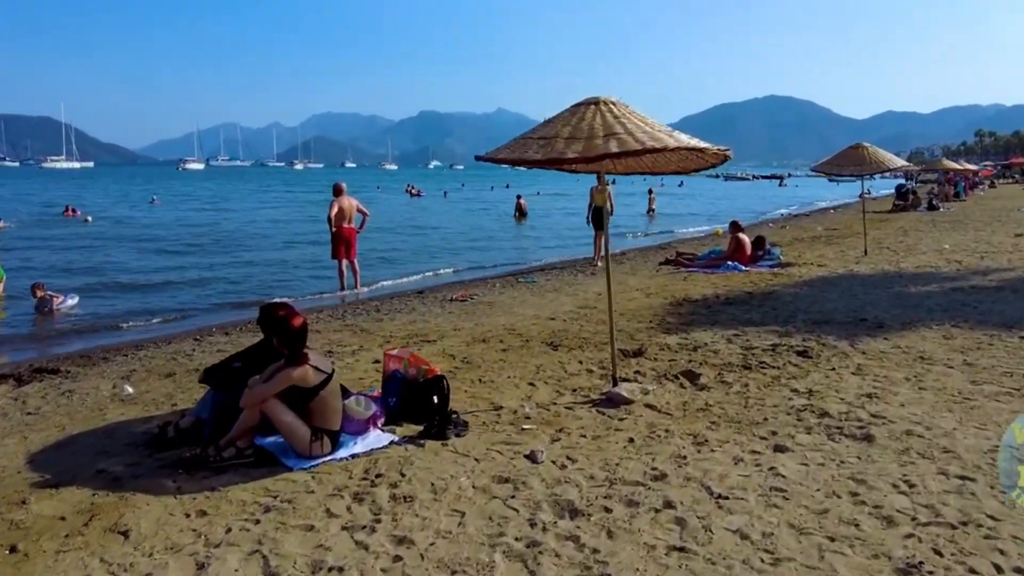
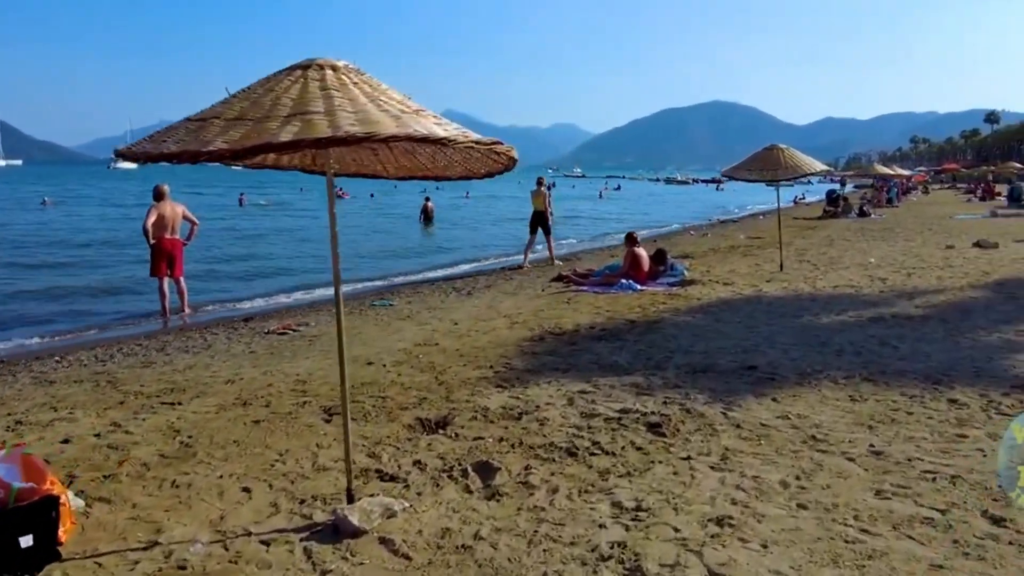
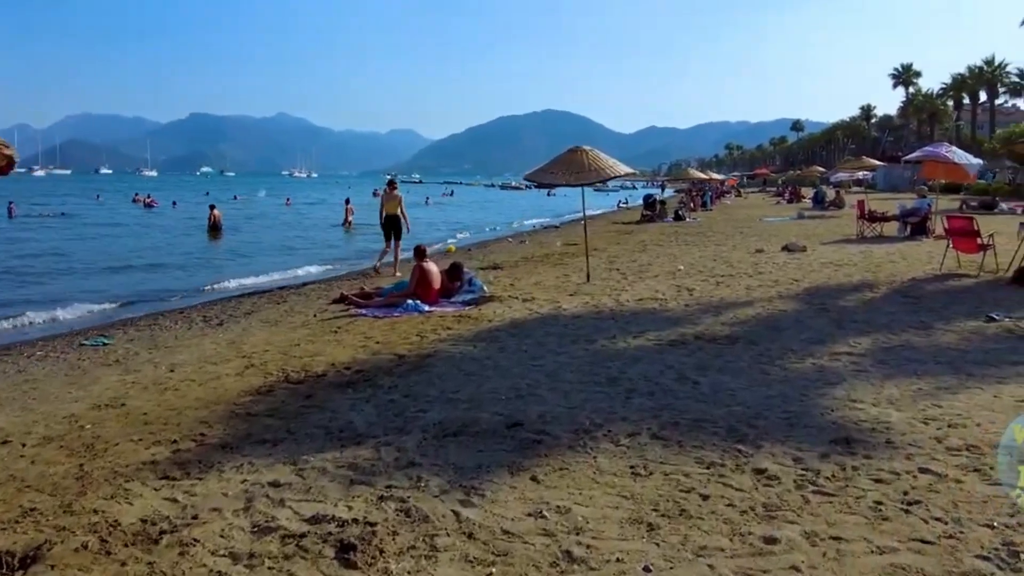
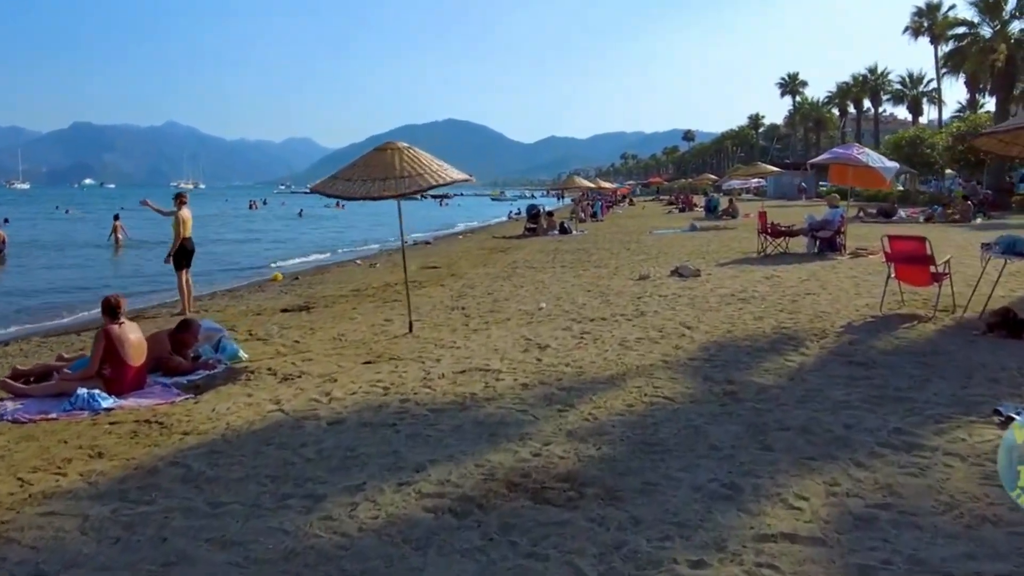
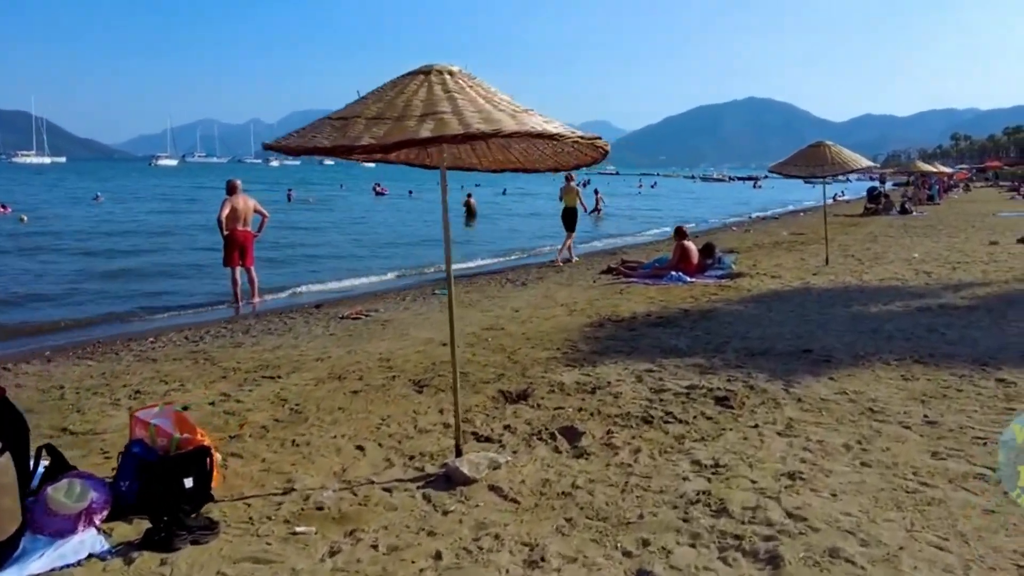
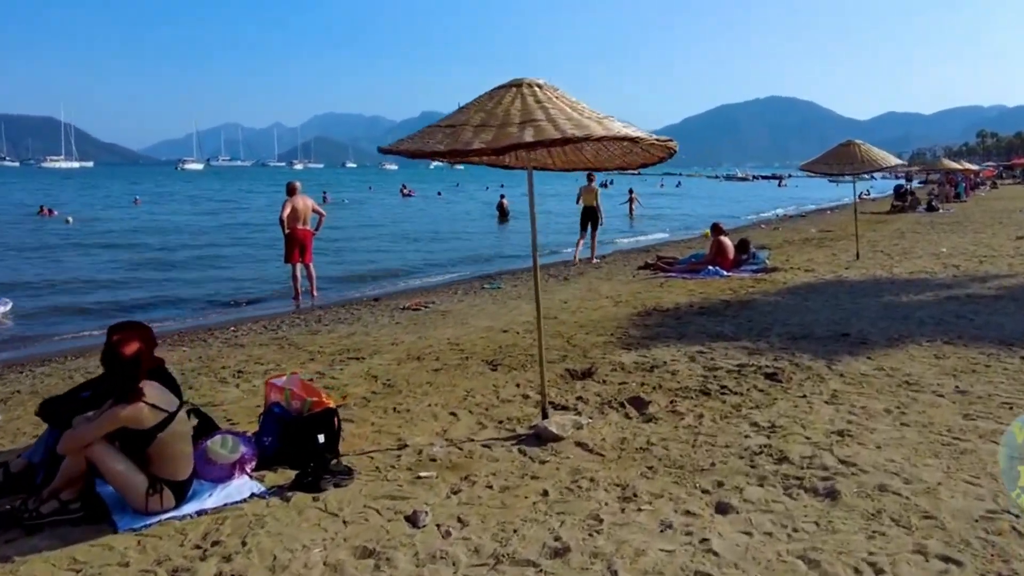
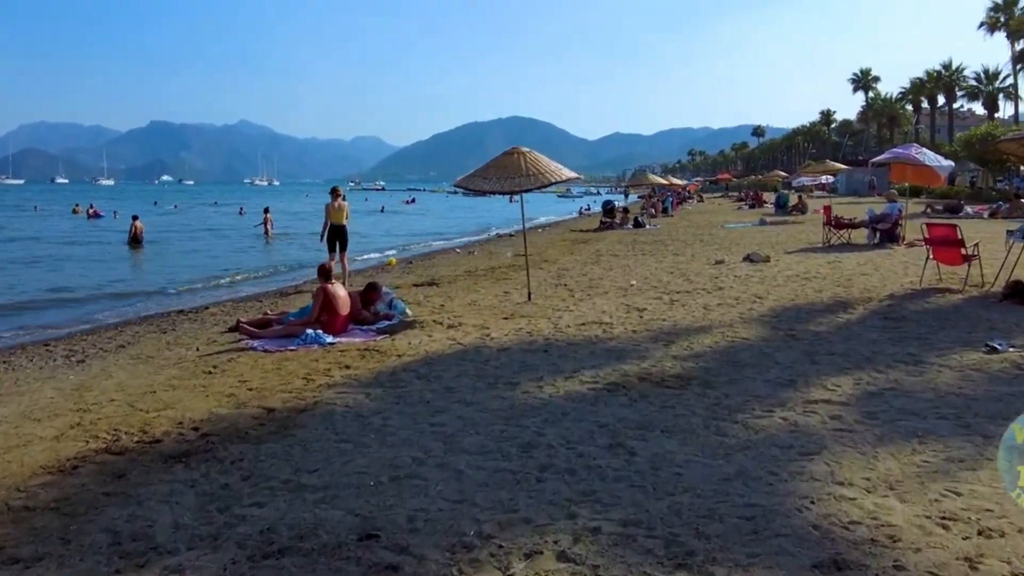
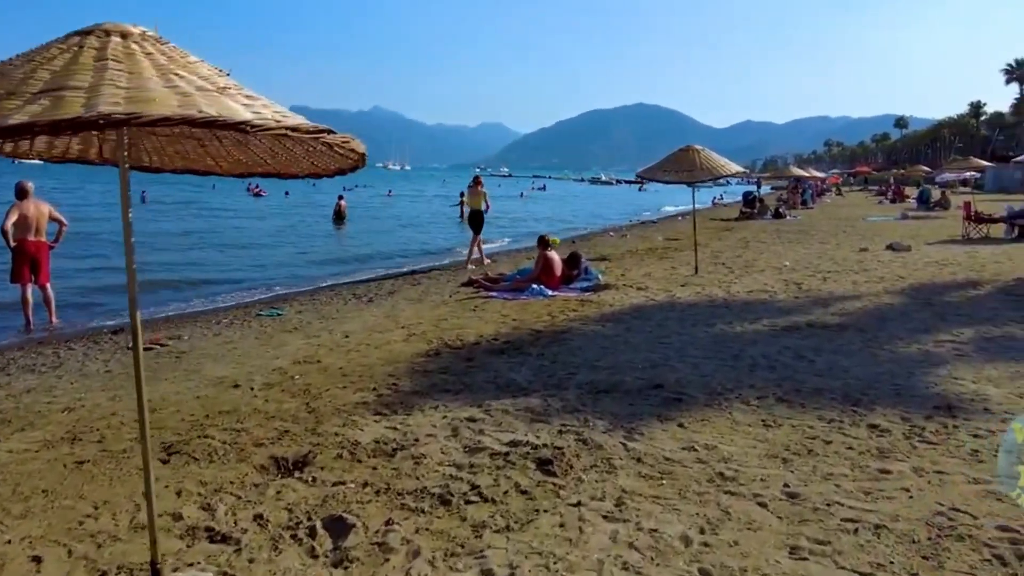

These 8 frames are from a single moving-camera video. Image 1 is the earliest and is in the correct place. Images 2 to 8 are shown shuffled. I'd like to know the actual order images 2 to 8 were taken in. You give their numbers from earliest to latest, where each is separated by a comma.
6, 5, 2, 8, 3, 7, 4
